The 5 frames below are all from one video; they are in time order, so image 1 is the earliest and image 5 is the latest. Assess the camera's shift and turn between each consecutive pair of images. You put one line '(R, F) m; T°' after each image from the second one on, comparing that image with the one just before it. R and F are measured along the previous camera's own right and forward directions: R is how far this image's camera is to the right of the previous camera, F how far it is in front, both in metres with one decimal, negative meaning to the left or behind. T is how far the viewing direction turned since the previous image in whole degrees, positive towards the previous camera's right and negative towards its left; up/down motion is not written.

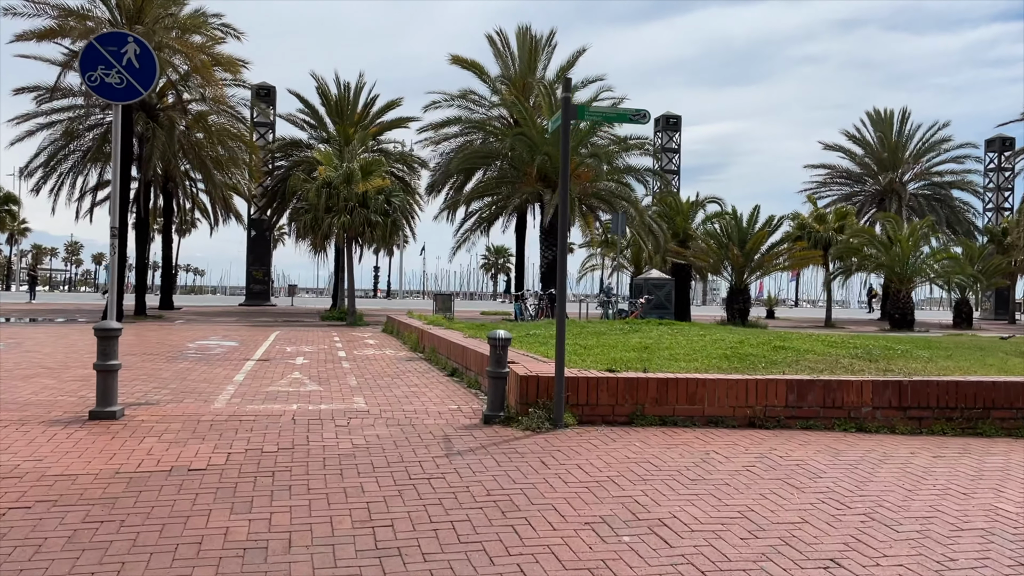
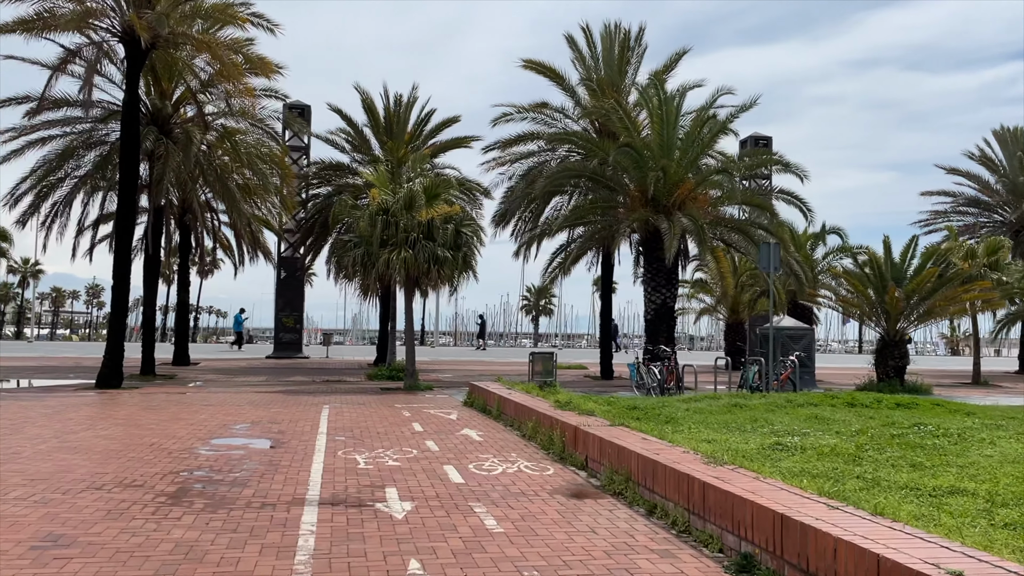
(-1.9, +5.1) m; -1°
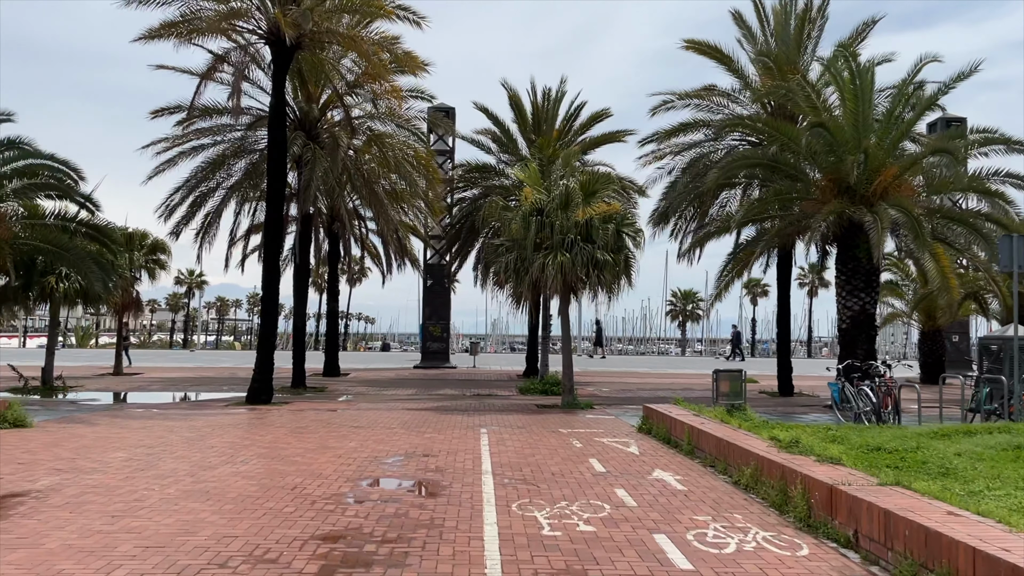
(-0.7, +1.8) m; -10°
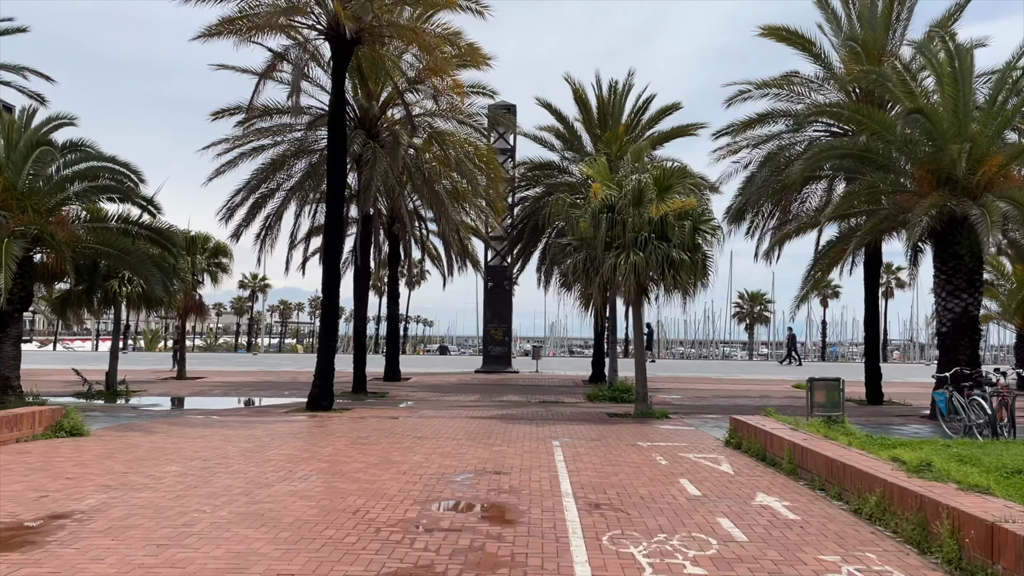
(-0.2, +0.9) m; -4°
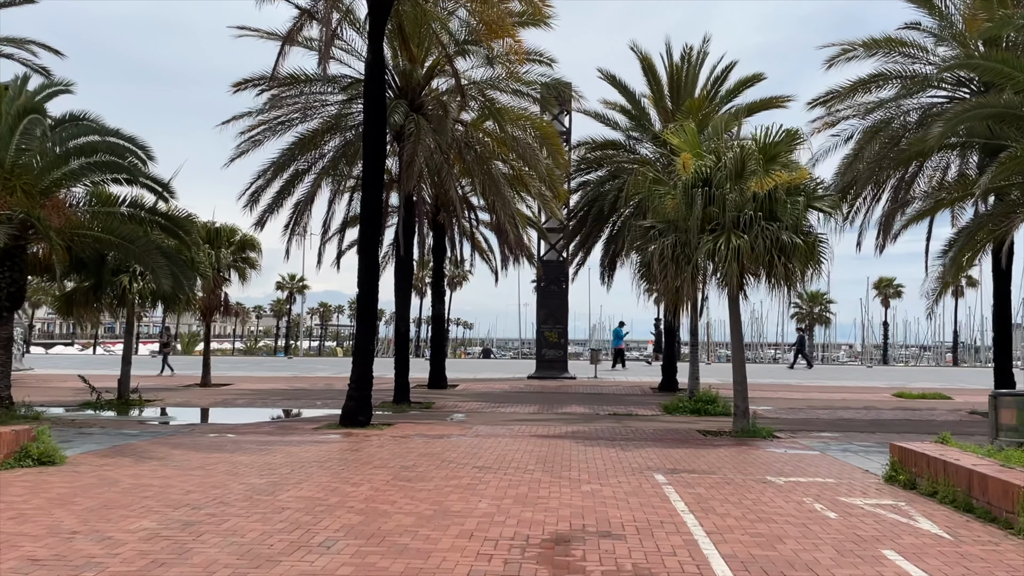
(-0.6, +2.7) m; -3°
